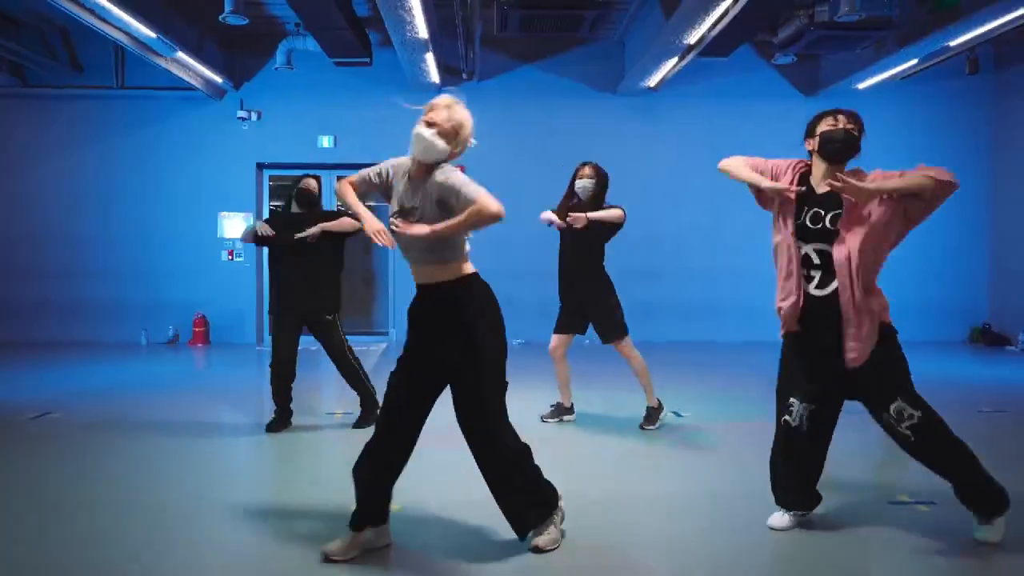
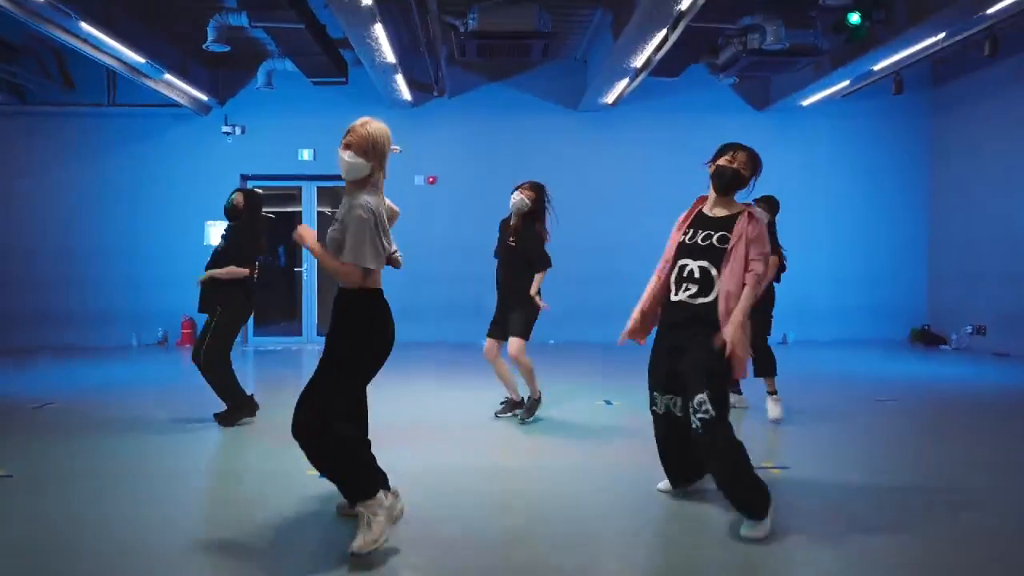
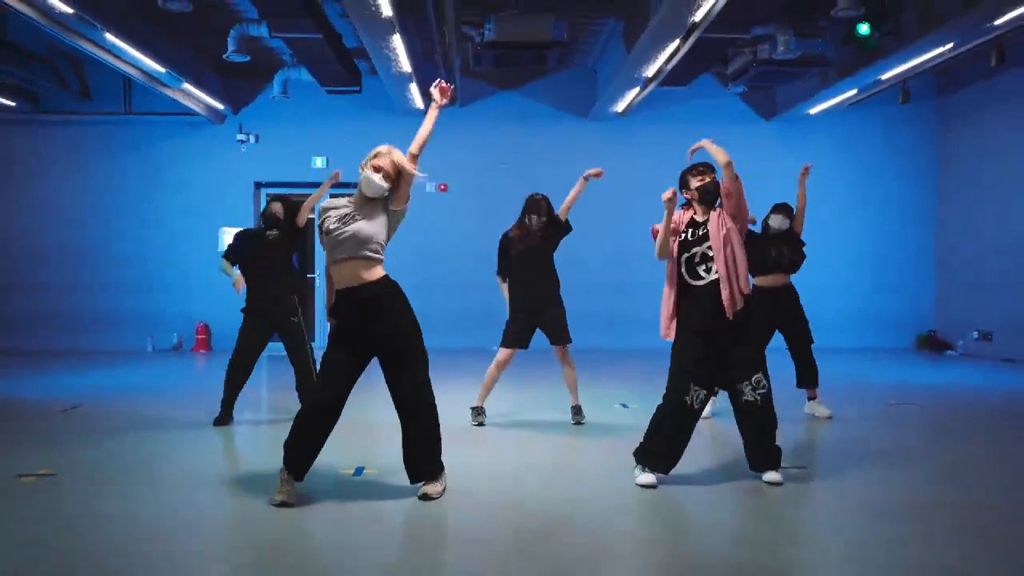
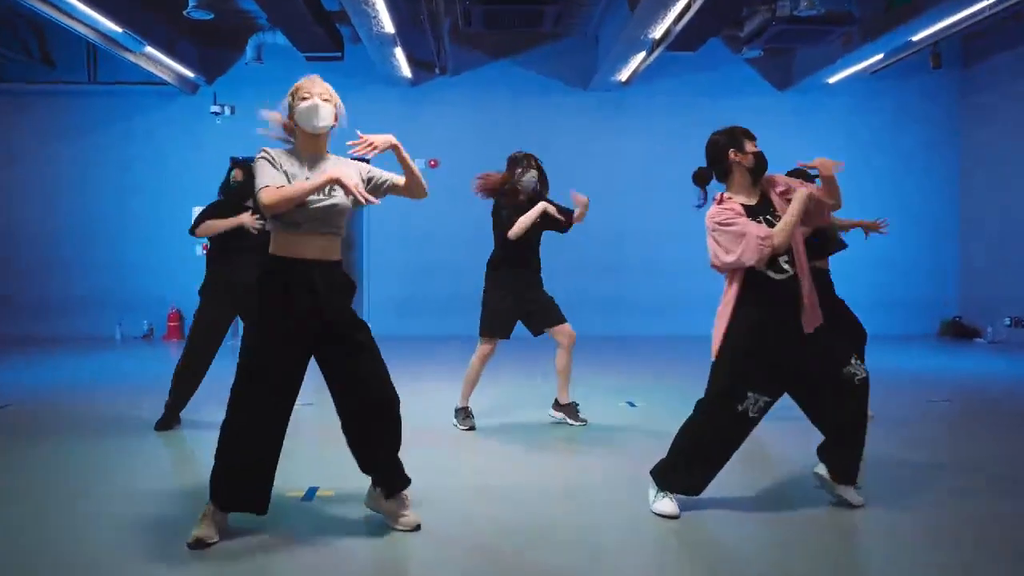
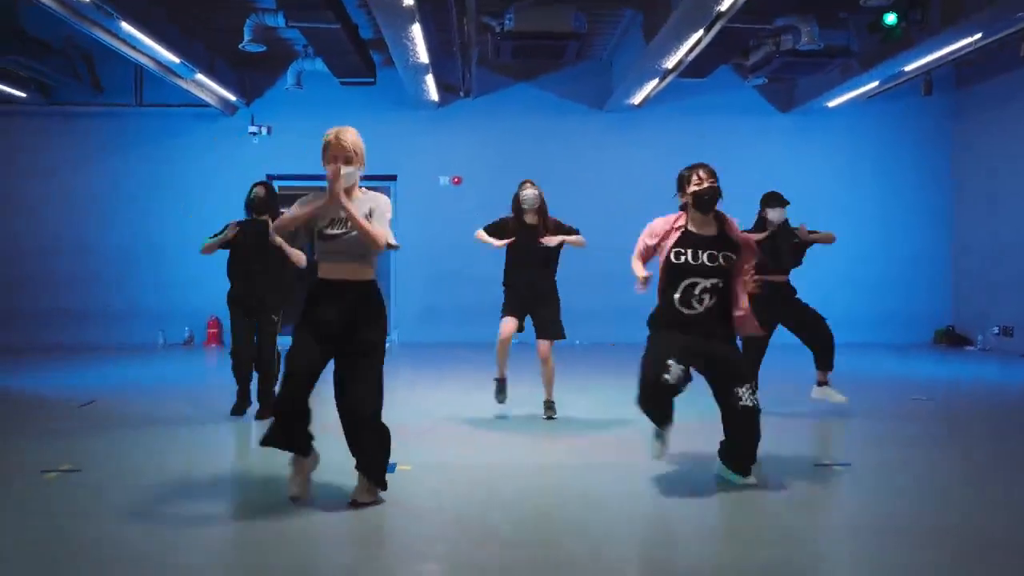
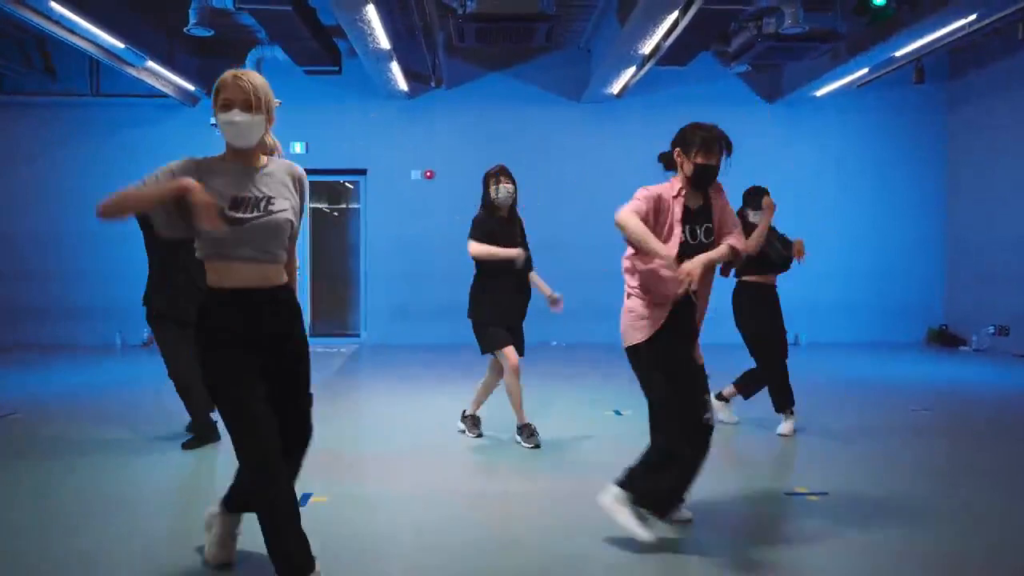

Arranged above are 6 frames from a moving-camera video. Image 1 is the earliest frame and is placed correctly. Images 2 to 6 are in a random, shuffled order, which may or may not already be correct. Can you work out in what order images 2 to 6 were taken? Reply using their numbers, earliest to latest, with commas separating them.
2, 6, 5, 3, 4
